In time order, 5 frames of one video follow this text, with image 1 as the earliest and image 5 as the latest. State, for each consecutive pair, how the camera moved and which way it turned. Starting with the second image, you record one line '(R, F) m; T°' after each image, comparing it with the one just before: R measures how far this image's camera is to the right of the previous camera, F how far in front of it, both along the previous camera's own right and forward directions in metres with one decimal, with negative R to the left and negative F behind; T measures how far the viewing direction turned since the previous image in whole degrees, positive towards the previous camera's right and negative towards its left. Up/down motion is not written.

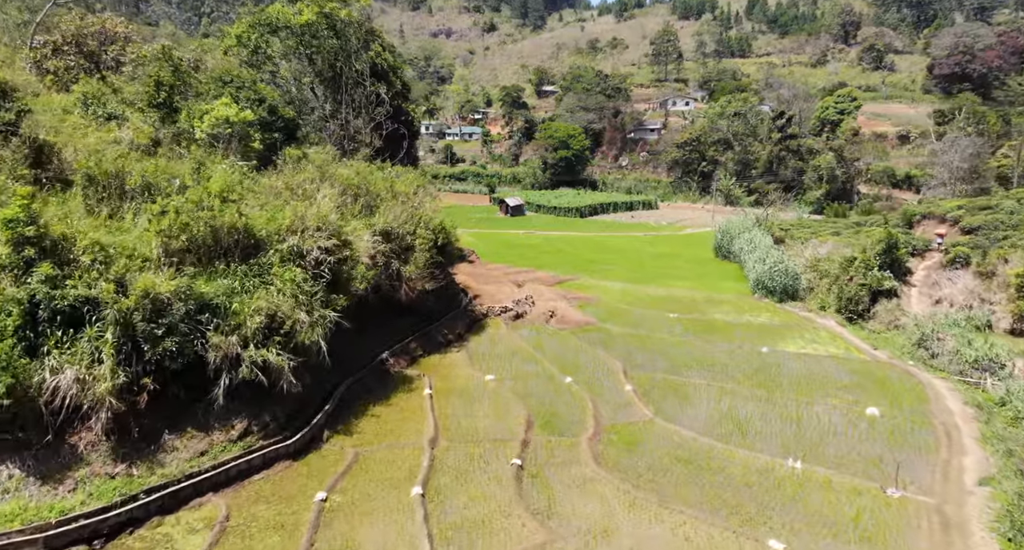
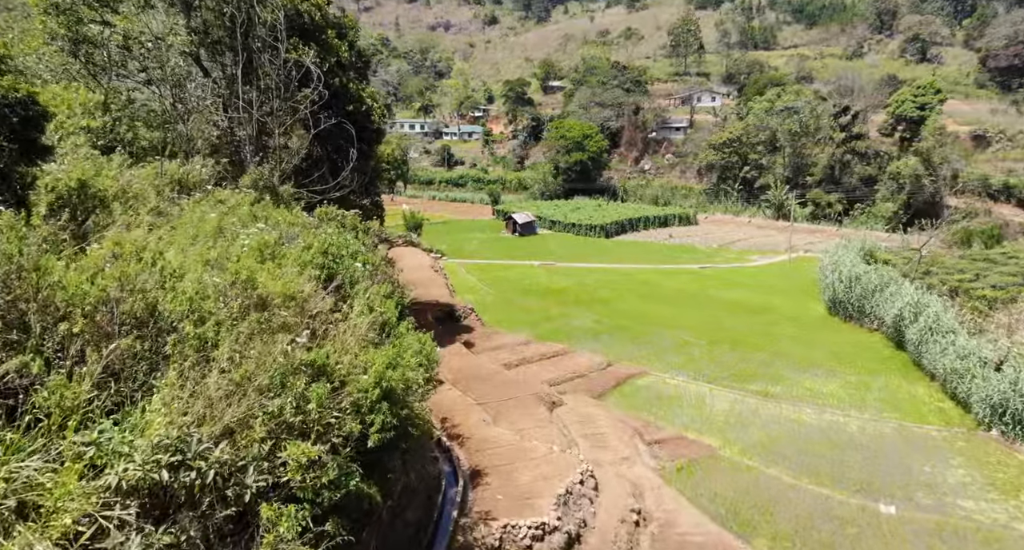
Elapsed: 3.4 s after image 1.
(-1.0, +19.8) m; 0°
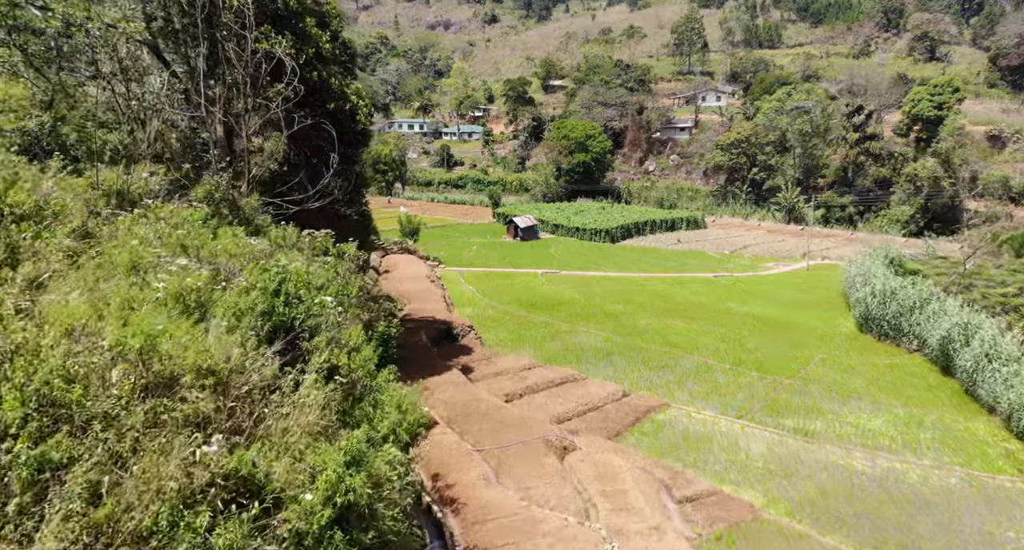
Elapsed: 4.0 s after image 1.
(-0.1, +3.5) m; 0°
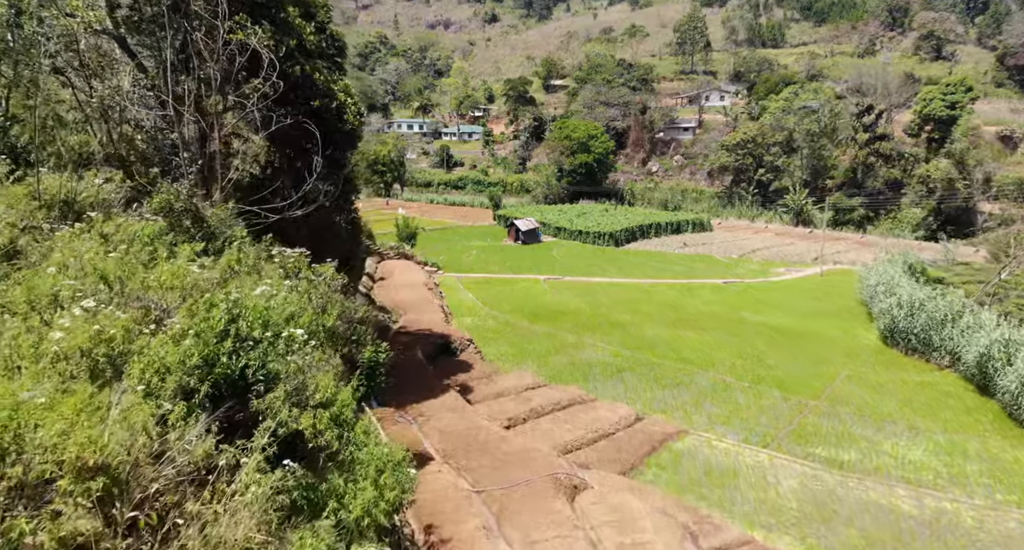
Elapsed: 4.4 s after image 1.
(-0.1, +2.3) m; 0°
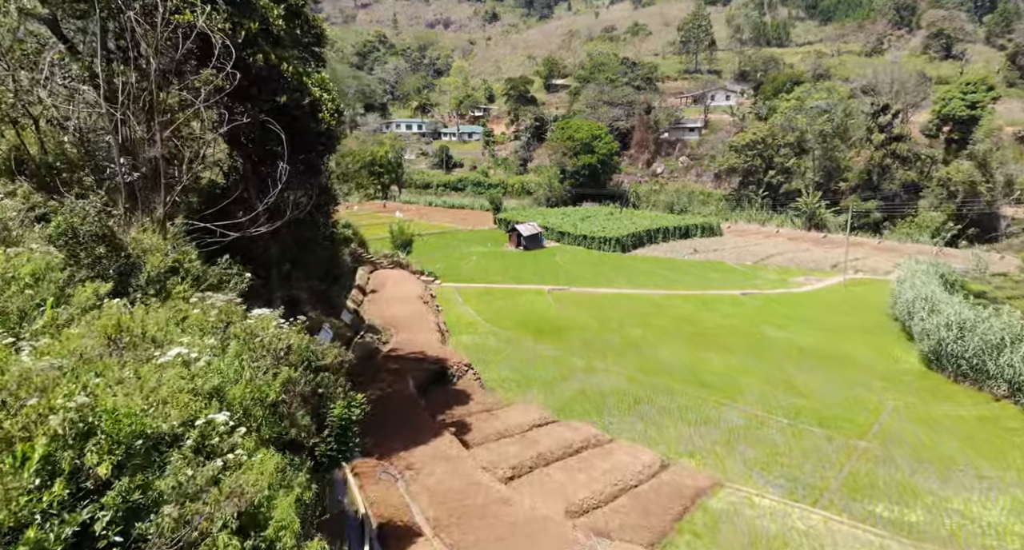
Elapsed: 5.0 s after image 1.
(-0.1, +3.6) m; 0°
